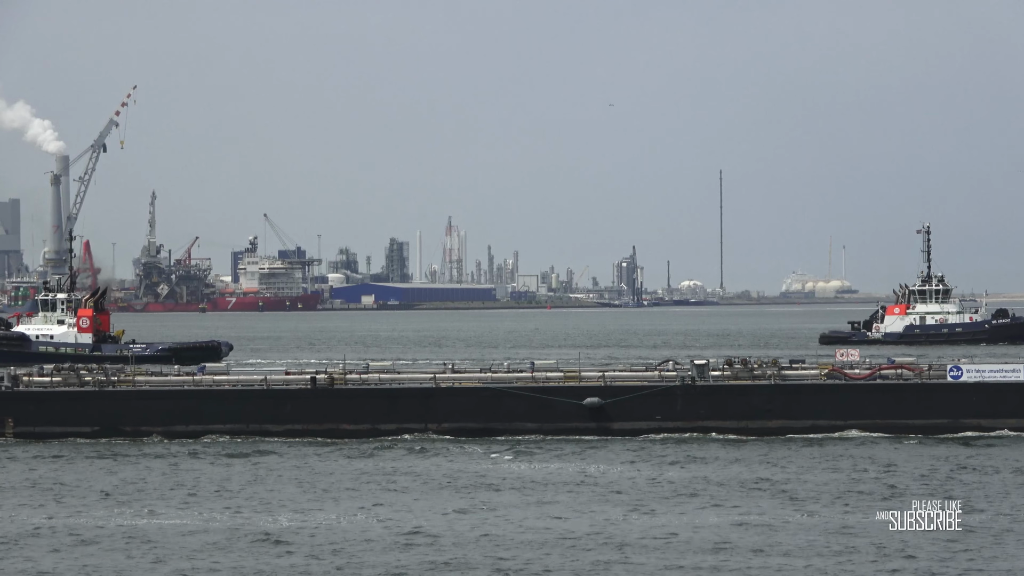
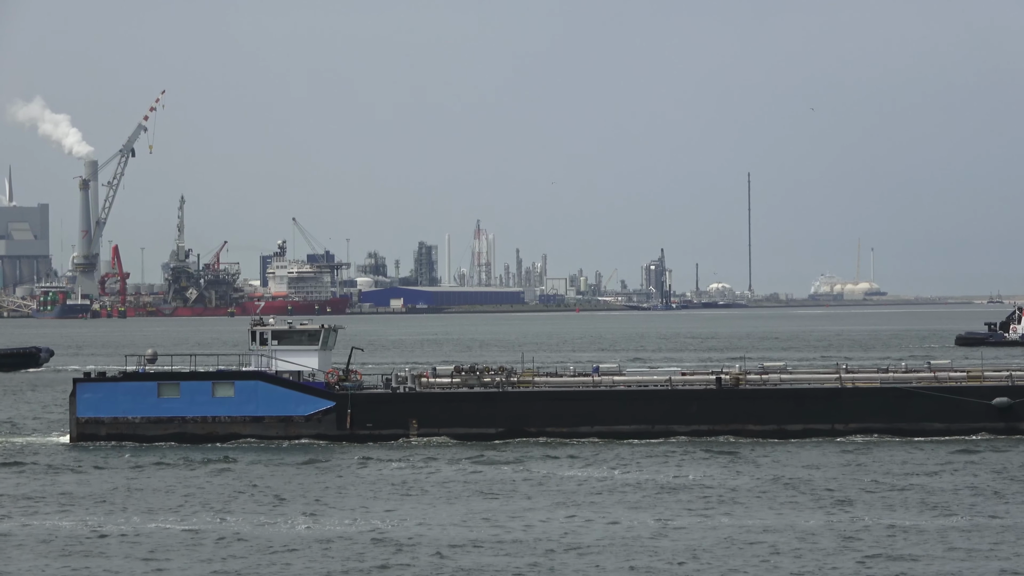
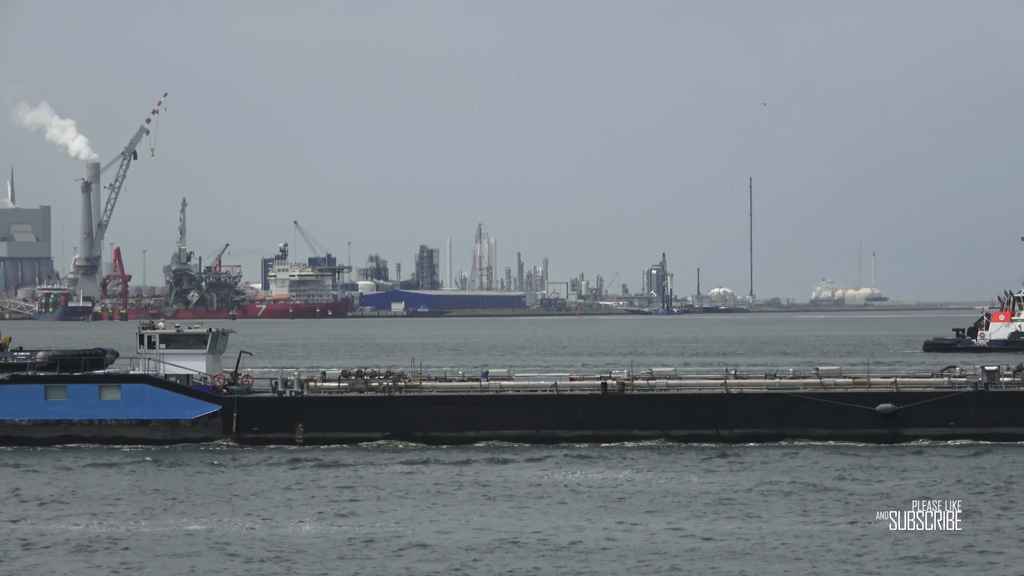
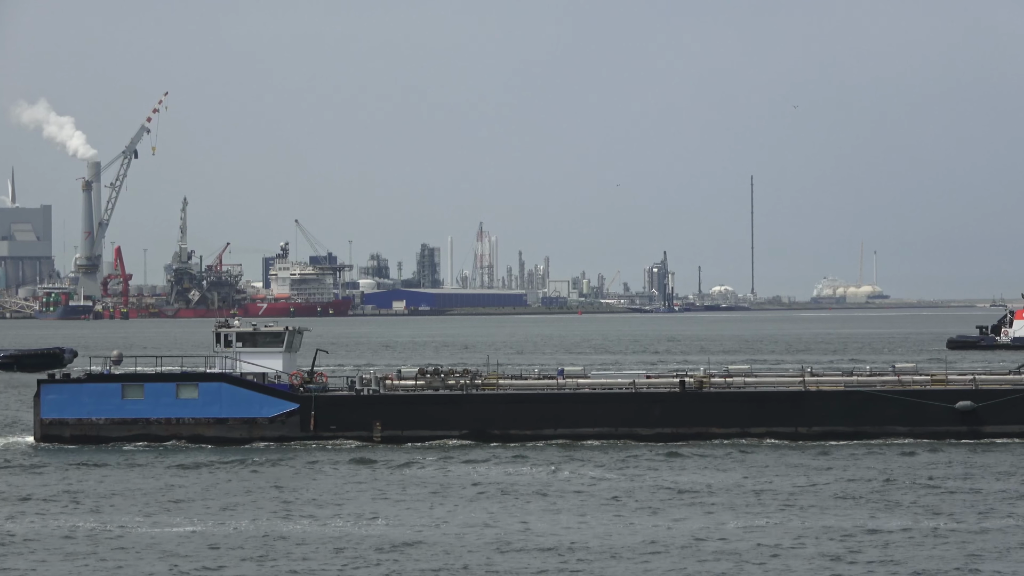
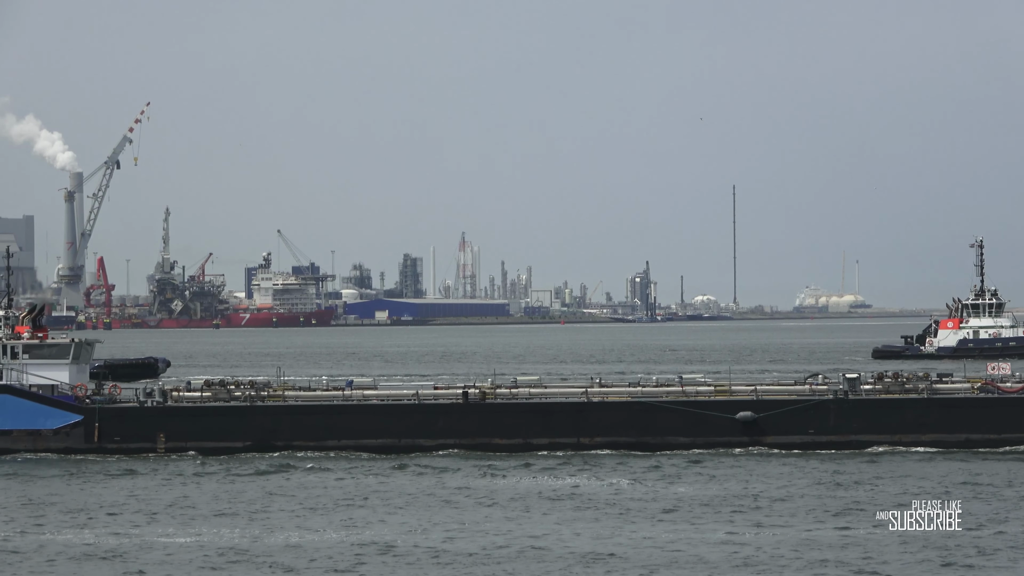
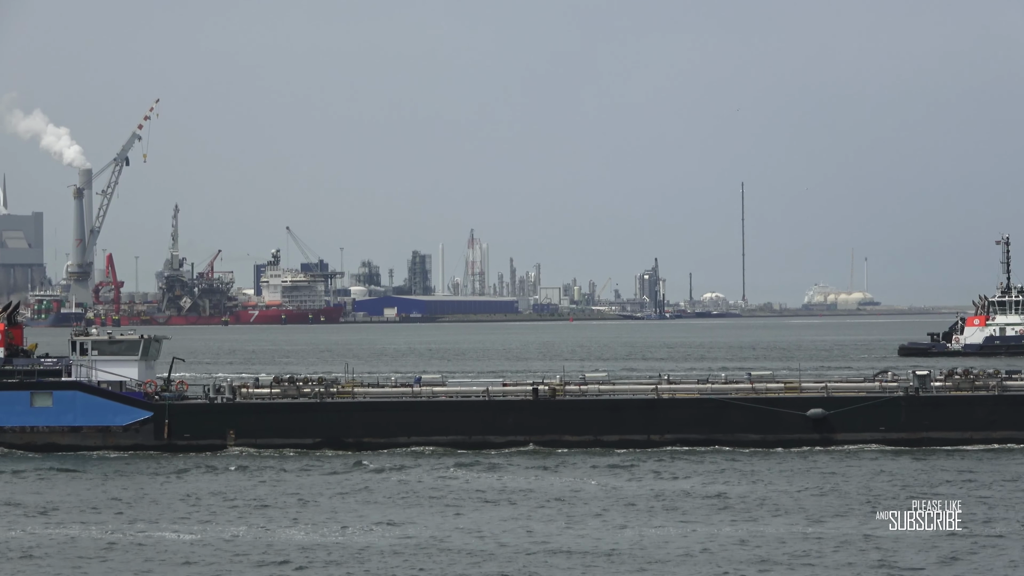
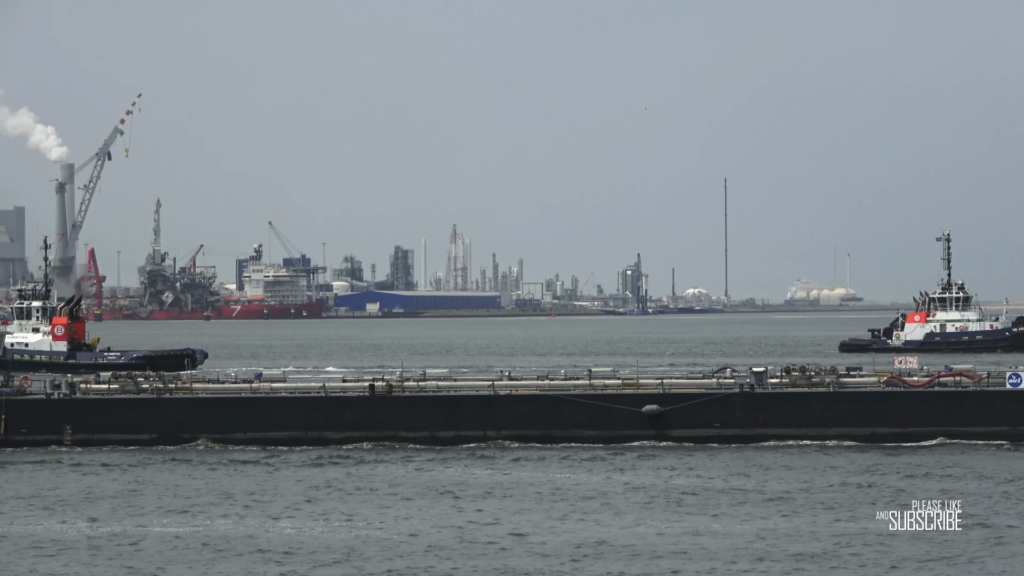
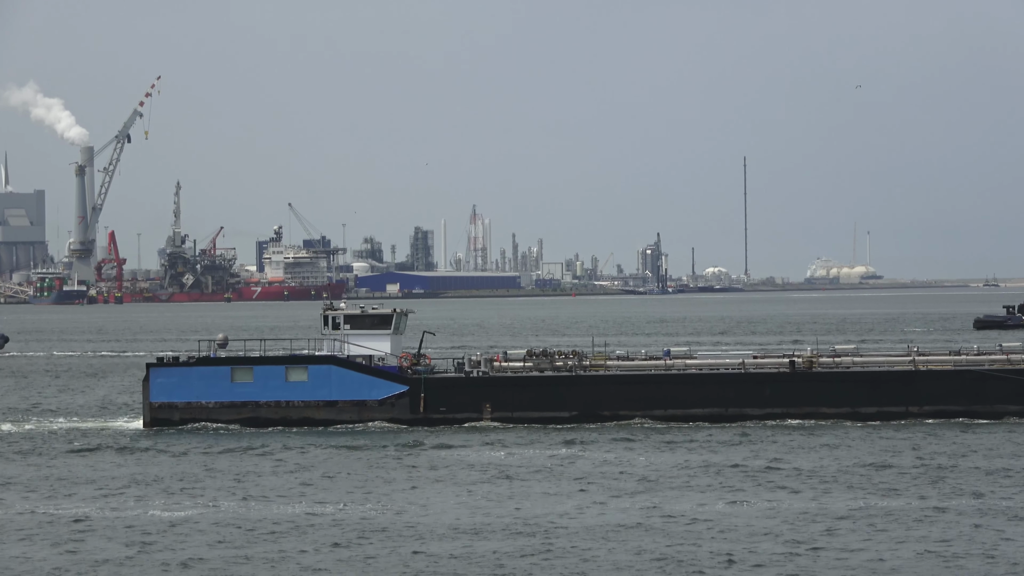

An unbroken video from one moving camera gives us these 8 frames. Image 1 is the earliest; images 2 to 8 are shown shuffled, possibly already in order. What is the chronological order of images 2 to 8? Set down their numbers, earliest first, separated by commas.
7, 5, 6, 3, 4, 2, 8
